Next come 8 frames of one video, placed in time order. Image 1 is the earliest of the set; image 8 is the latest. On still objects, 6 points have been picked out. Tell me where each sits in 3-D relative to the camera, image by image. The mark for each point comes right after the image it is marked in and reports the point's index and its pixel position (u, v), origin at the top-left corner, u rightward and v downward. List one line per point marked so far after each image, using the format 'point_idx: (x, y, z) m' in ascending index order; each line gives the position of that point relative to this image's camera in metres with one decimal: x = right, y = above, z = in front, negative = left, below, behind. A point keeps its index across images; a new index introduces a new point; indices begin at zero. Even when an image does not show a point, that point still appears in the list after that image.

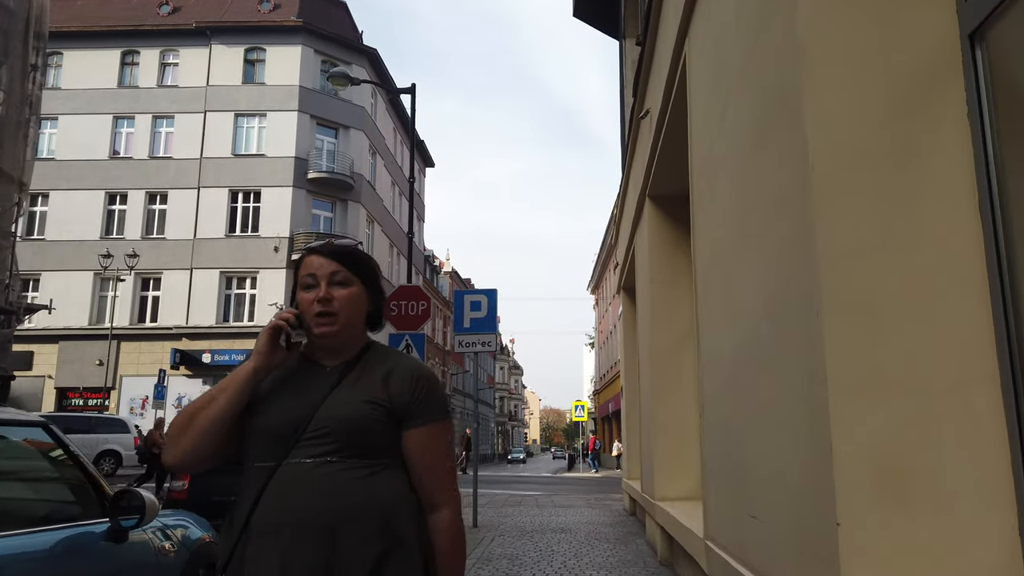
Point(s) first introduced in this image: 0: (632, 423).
0: (+1.9, -2.1, +11.7) m
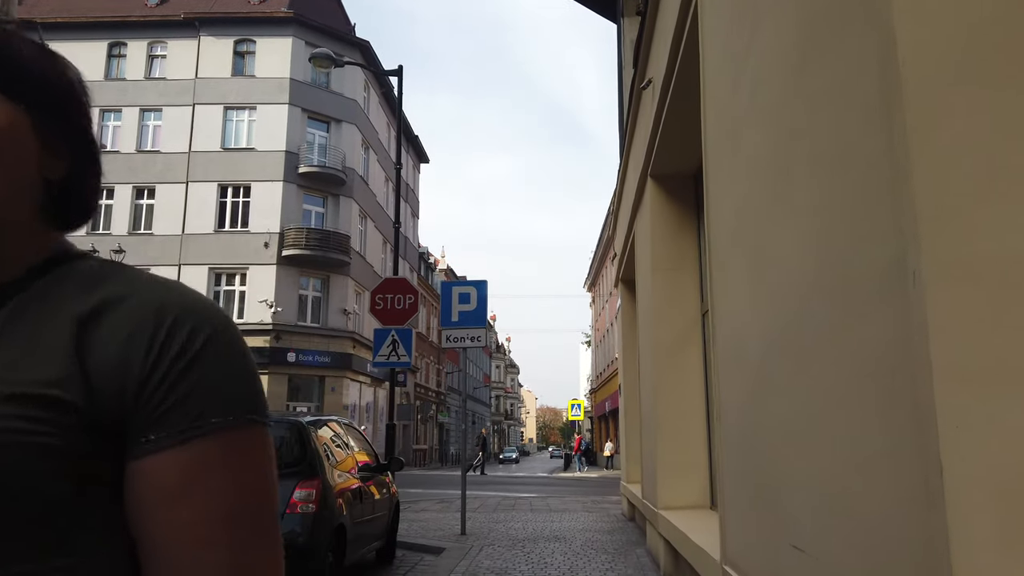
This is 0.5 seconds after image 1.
0: (+1.8, -1.9, +11.0) m
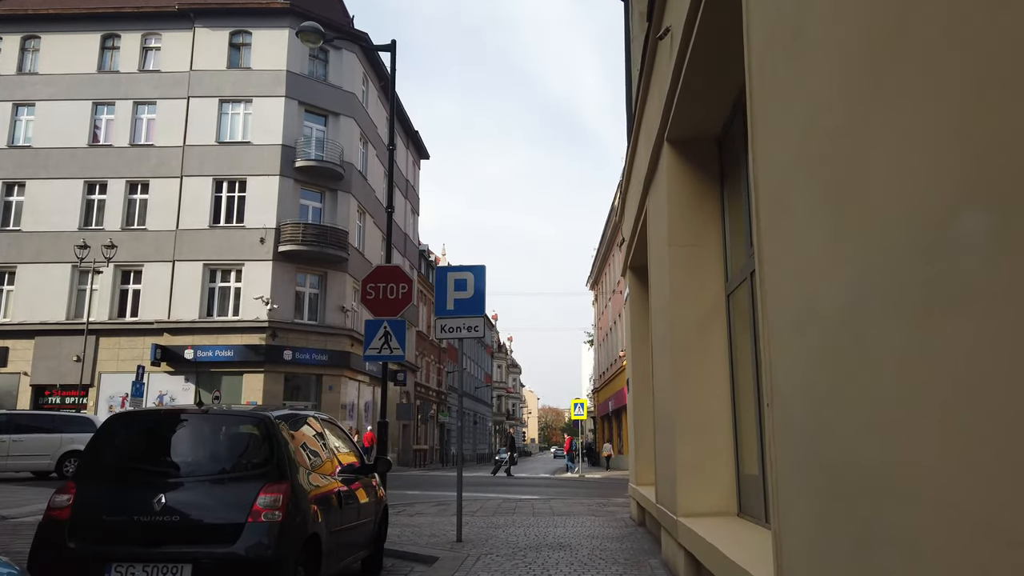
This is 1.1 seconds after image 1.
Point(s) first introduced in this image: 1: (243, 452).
0: (+1.8, -1.8, +10.2) m
1: (-1.9, -1.2, +5.3) m
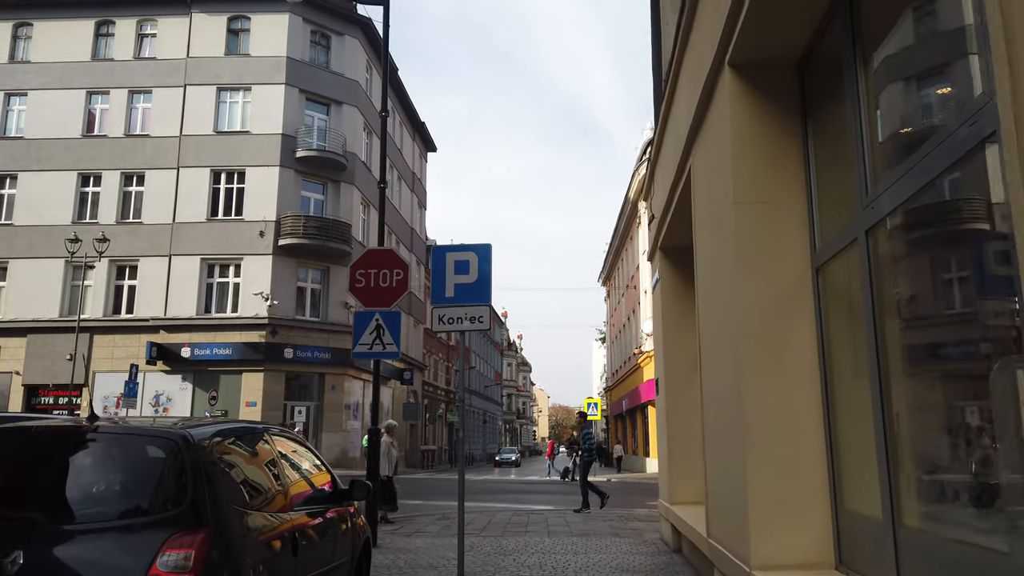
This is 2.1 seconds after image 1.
0: (+1.9, -1.6, +8.7) m
1: (-1.8, -1.0, +3.8) m
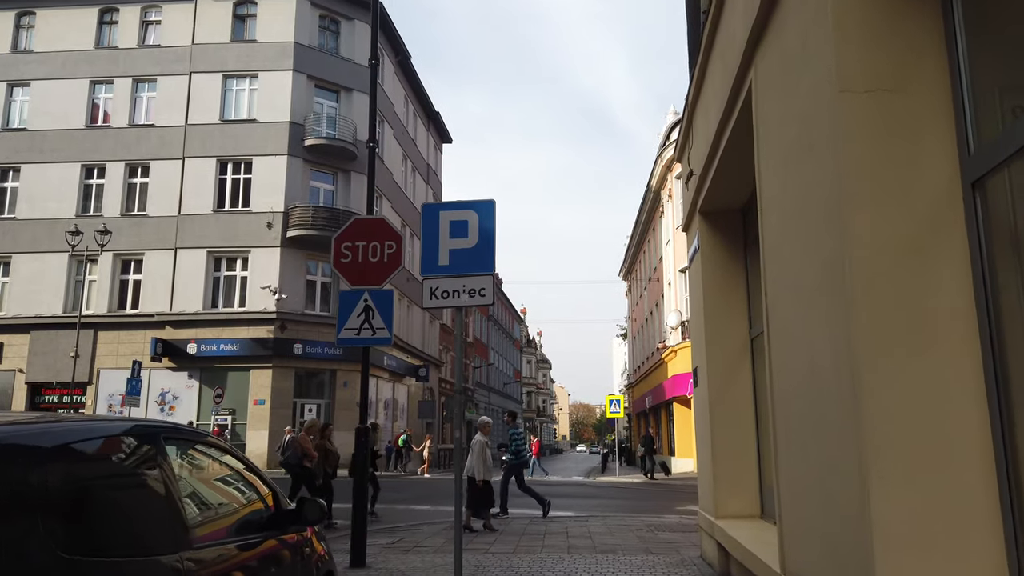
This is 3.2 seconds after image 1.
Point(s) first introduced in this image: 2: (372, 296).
0: (+2.0, -1.3, +7.2) m
1: (-1.8, -0.7, +2.4) m
2: (-1.5, -0.1, +8.3) m
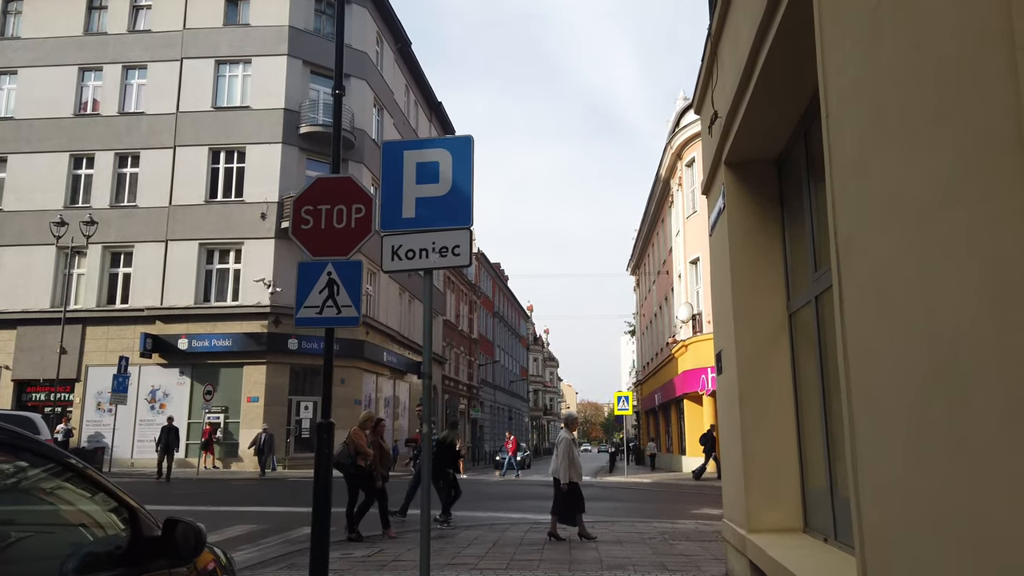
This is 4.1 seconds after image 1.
0: (+1.9, -1.0, +6.0) m
1: (-2.0, -0.5, +1.2) m
2: (-1.6, +0.2, +7.0) m
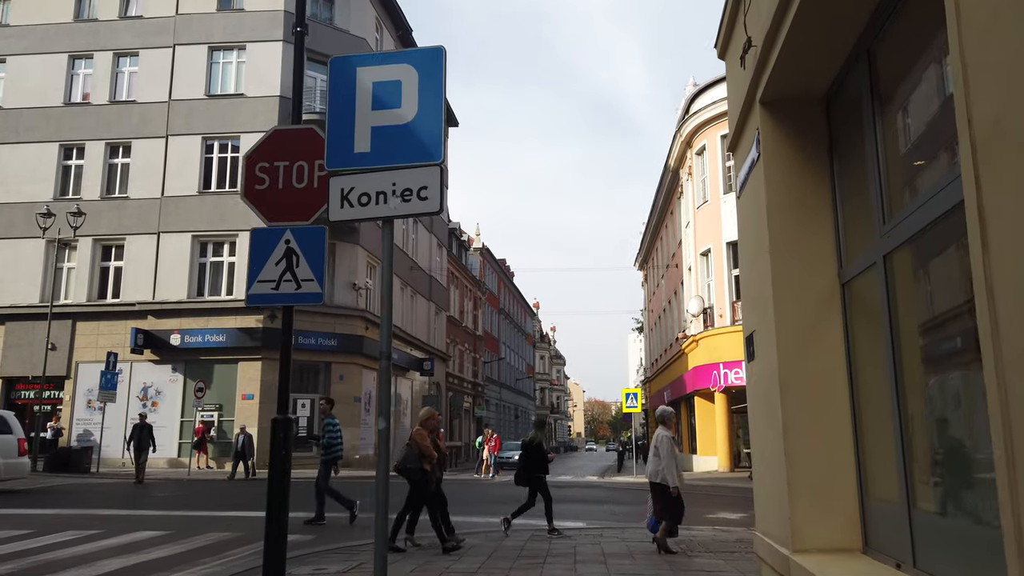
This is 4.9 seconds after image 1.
0: (+1.9, -0.8, +4.8) m
1: (-2.1, -0.3, +0.1) m
2: (-1.7, +0.4, +5.9) m
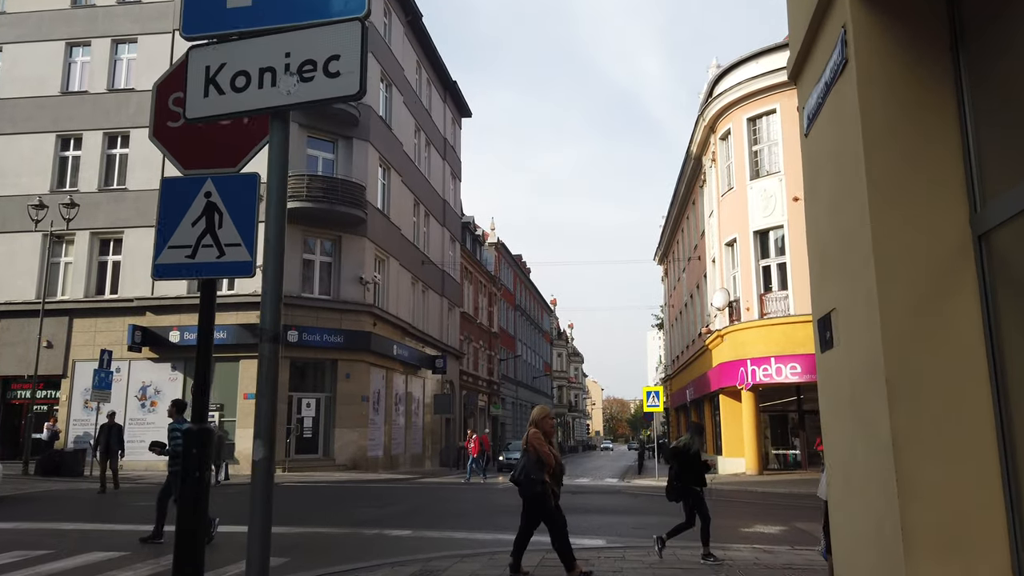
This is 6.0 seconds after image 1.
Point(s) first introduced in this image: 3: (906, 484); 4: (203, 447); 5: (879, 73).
0: (+1.8, -0.6, +3.3) m
1: (-2.3, -0.1, -1.3) m
2: (-1.7, +0.6, +4.5) m
3: (+1.7, -0.9, +3.3) m
4: (-1.8, -0.9, +4.3) m
5: (+1.8, +1.0, +3.7) m
